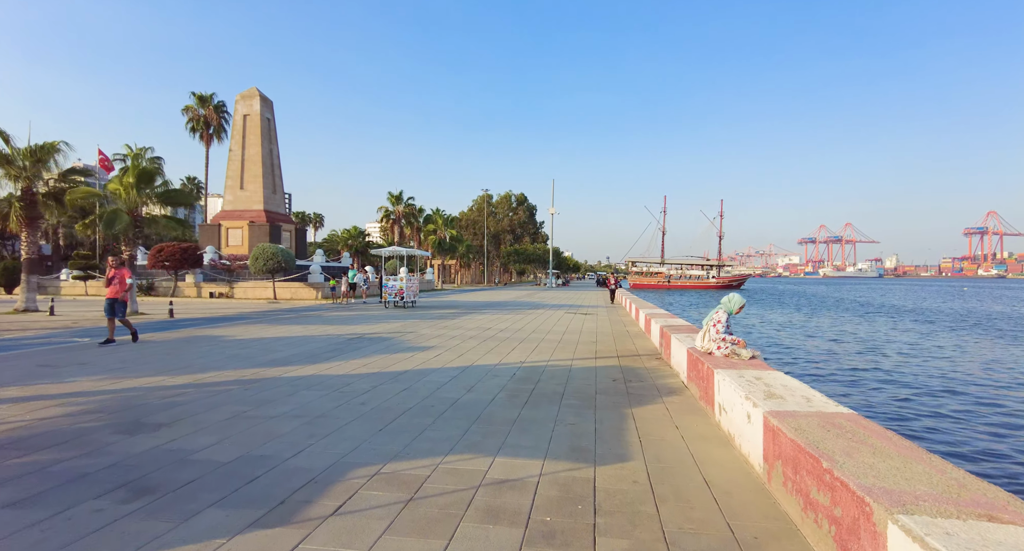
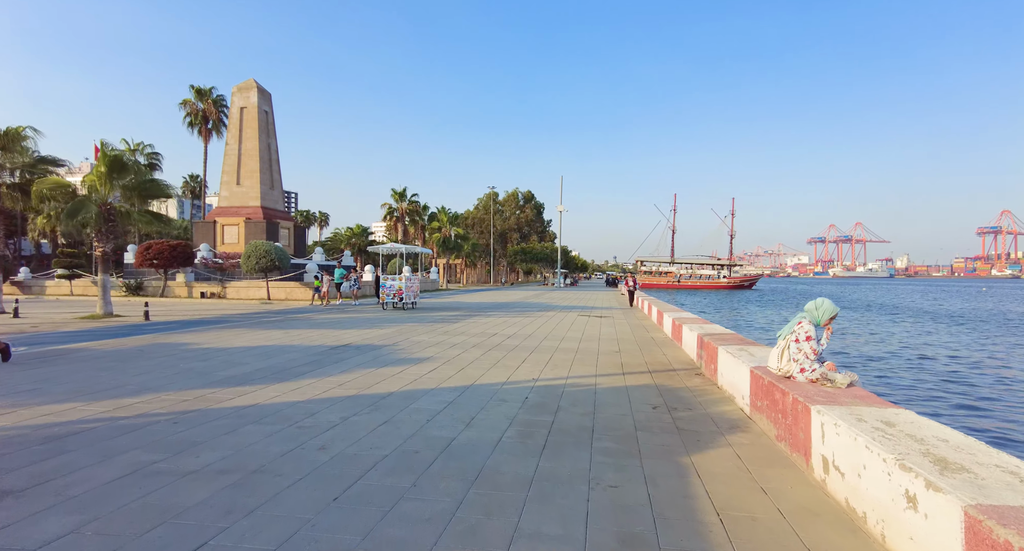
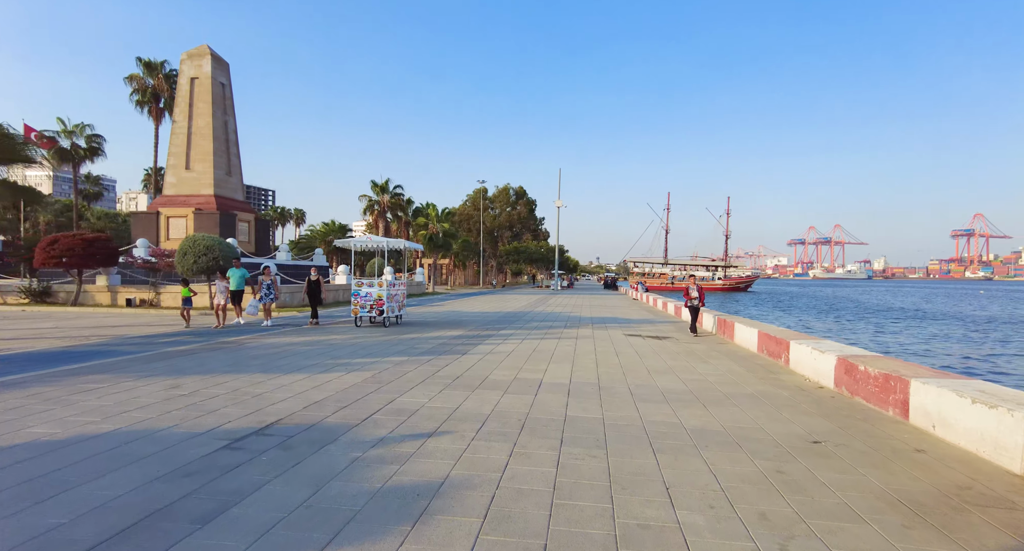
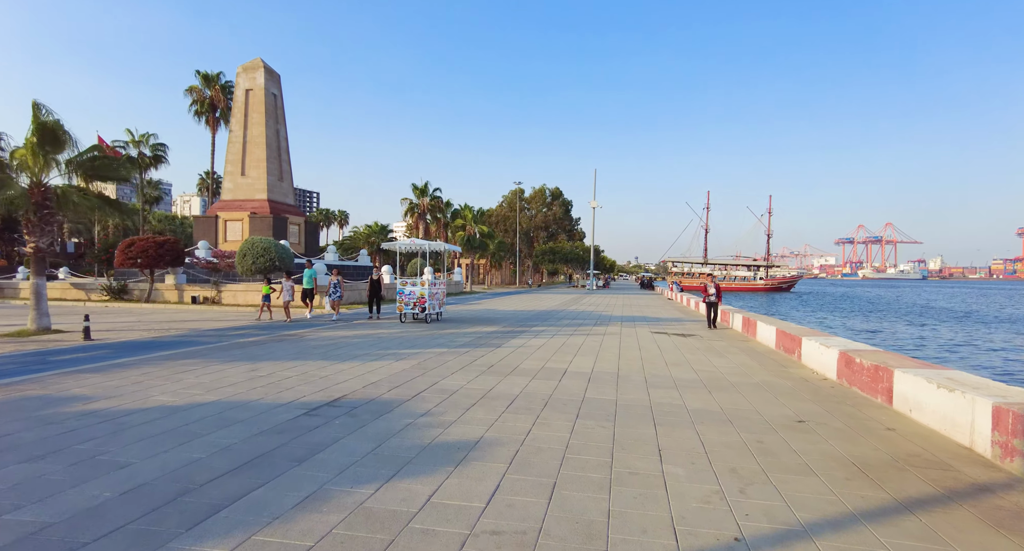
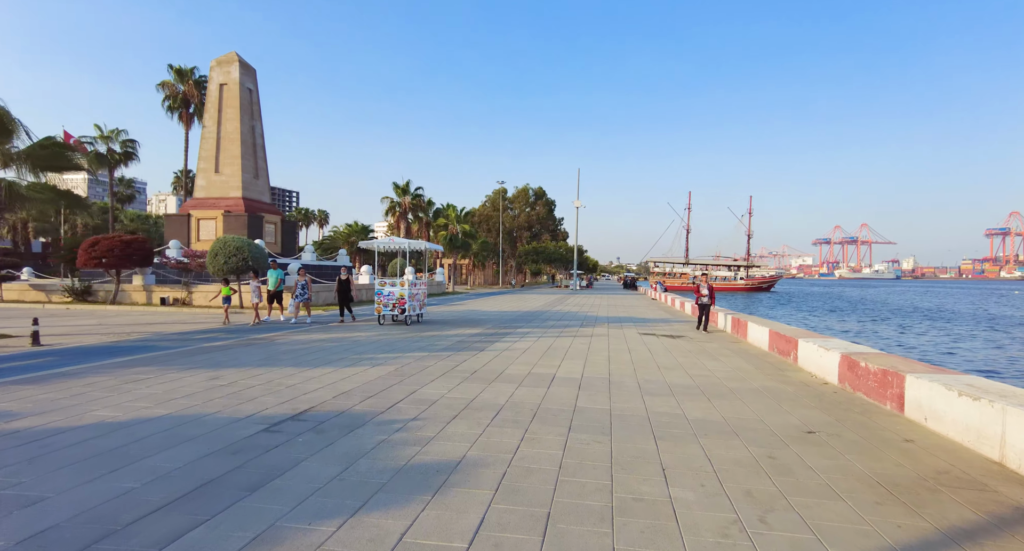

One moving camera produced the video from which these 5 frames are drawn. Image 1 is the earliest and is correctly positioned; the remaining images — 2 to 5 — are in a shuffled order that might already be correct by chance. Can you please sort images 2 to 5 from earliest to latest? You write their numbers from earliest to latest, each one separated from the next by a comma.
2, 4, 5, 3
